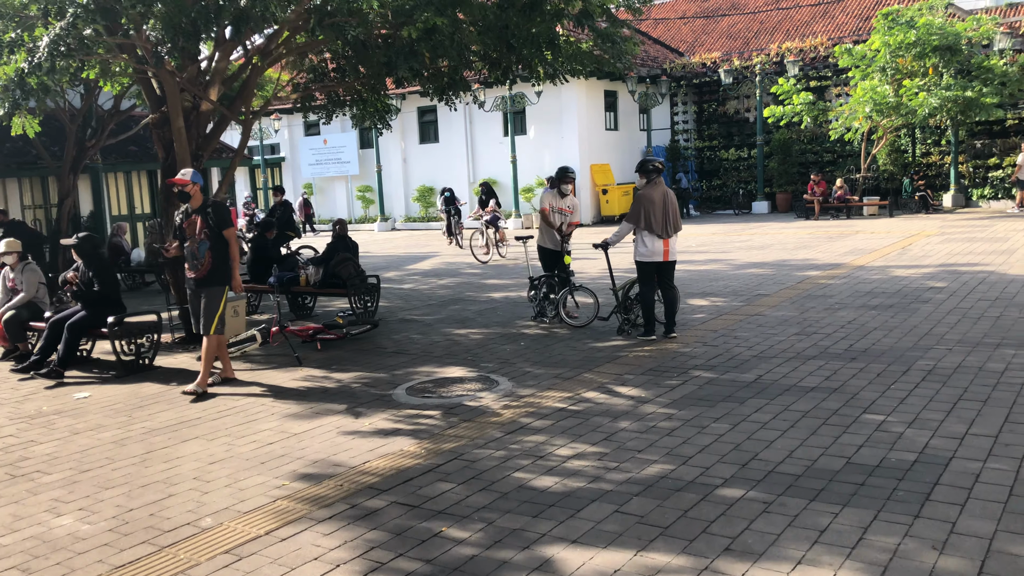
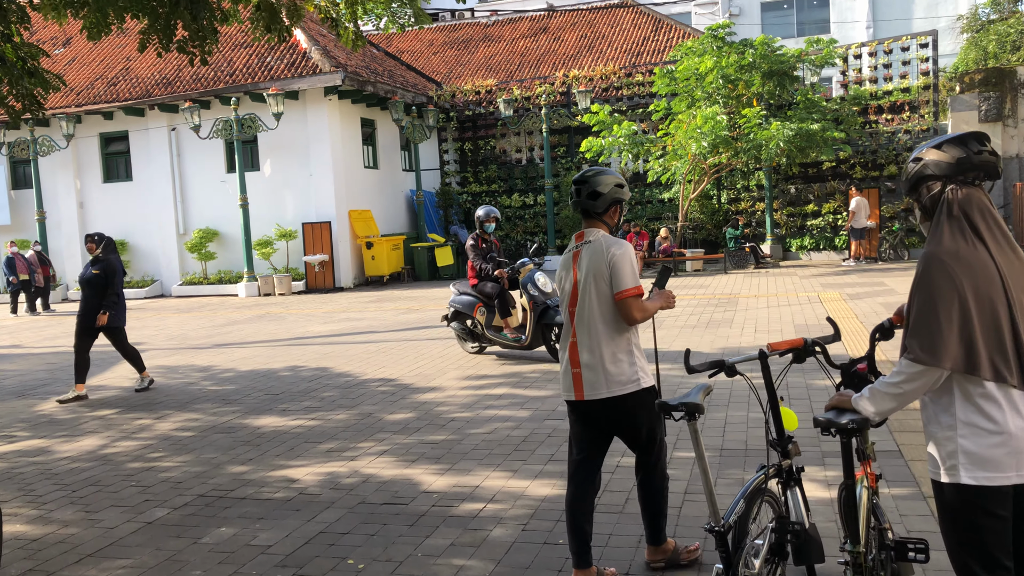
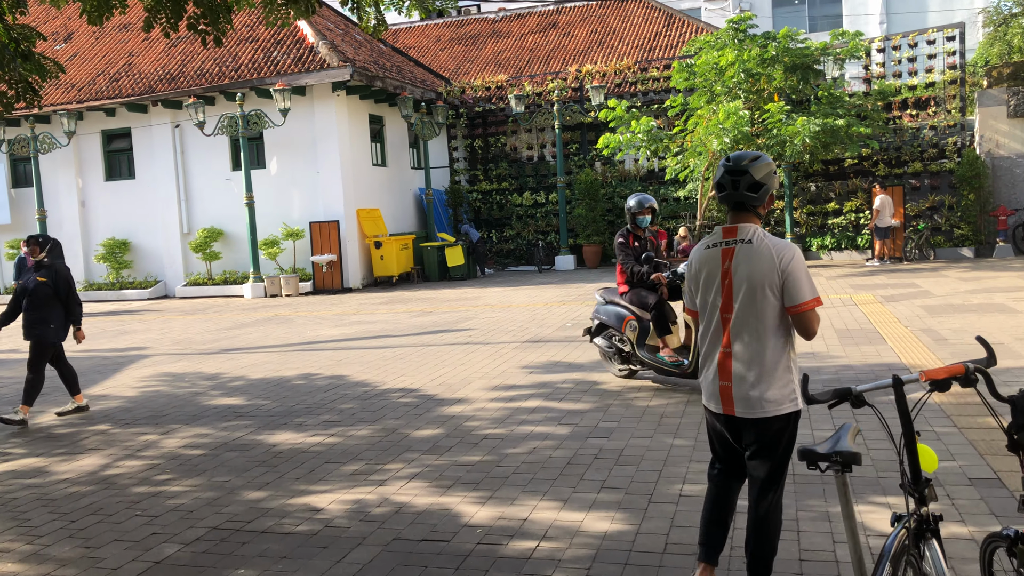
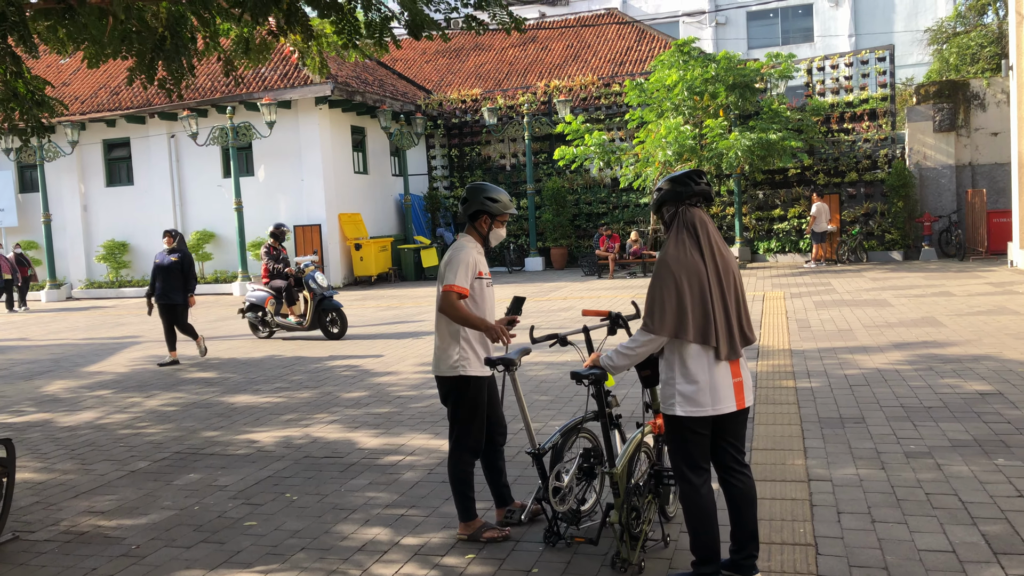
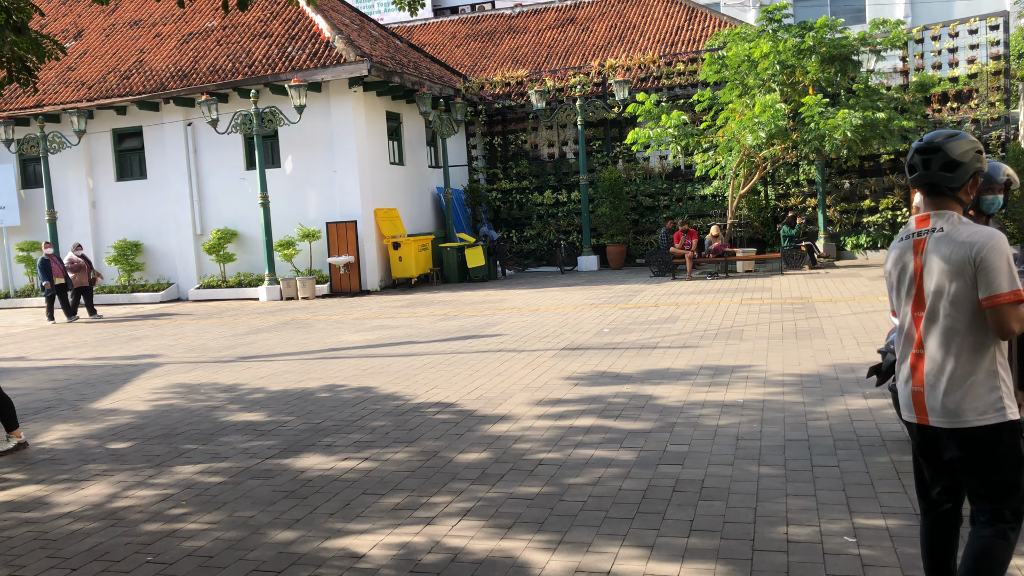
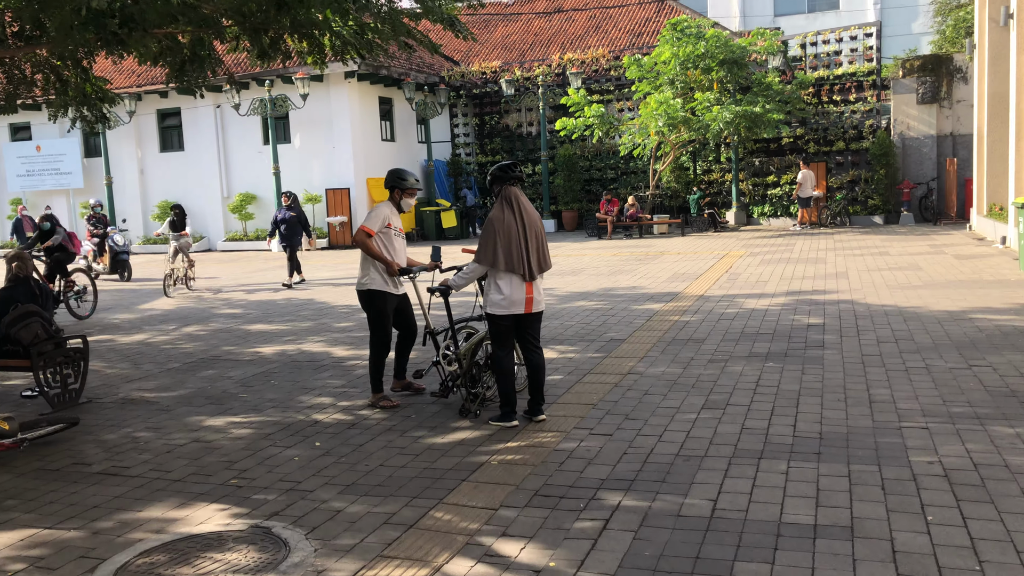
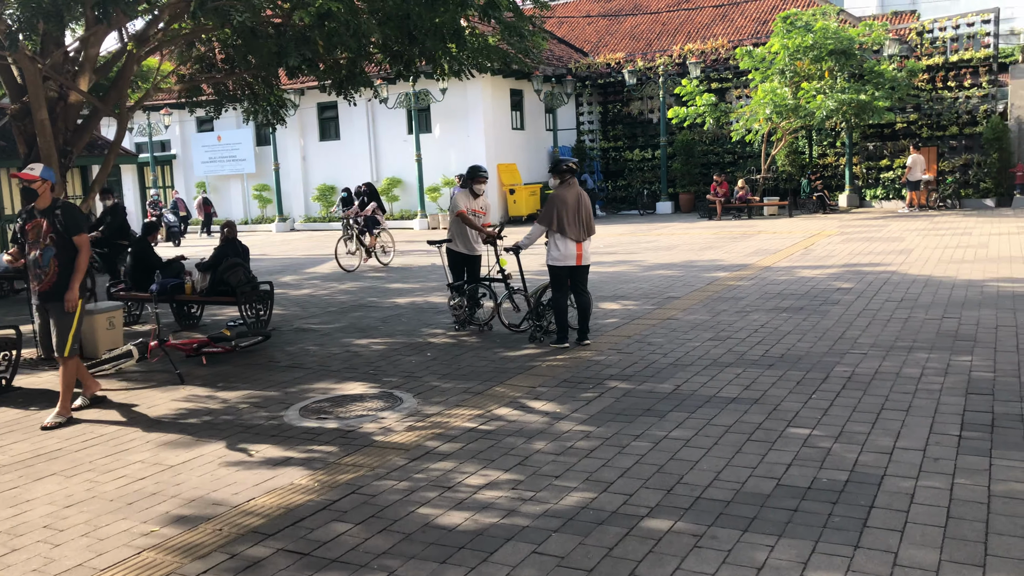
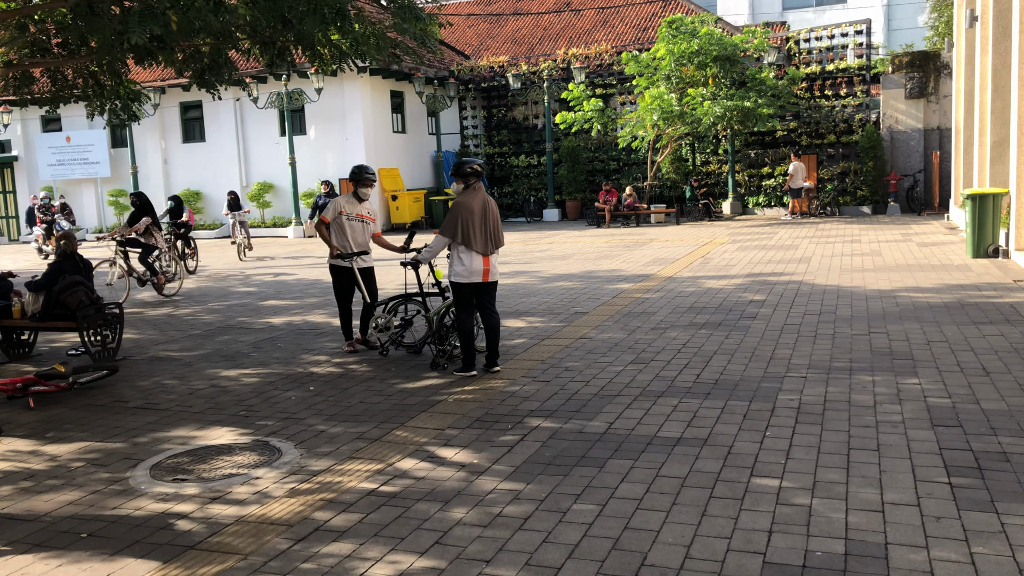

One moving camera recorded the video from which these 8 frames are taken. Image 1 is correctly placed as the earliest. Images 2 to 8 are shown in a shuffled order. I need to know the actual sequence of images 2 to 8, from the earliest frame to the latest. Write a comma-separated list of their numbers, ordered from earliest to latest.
7, 8, 6, 4, 2, 3, 5
